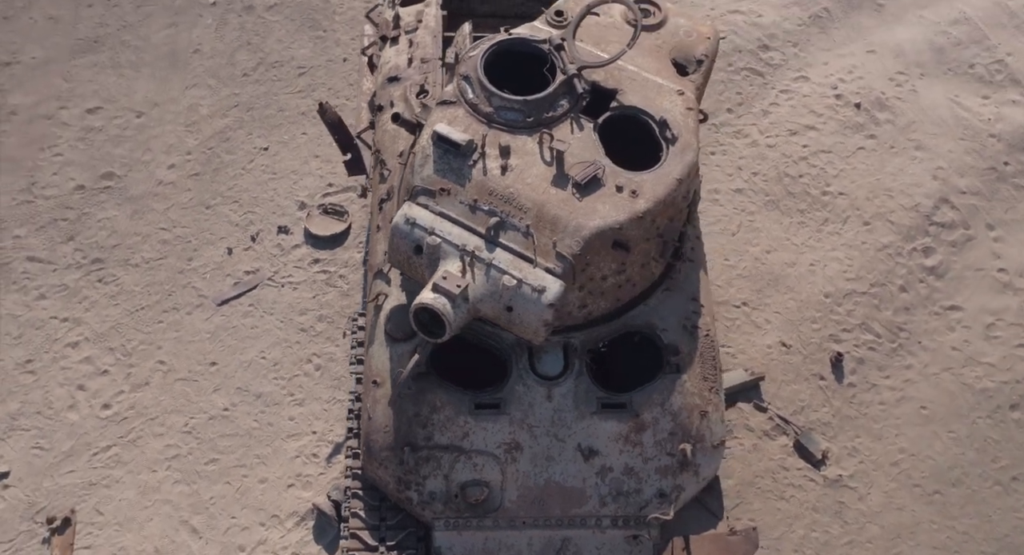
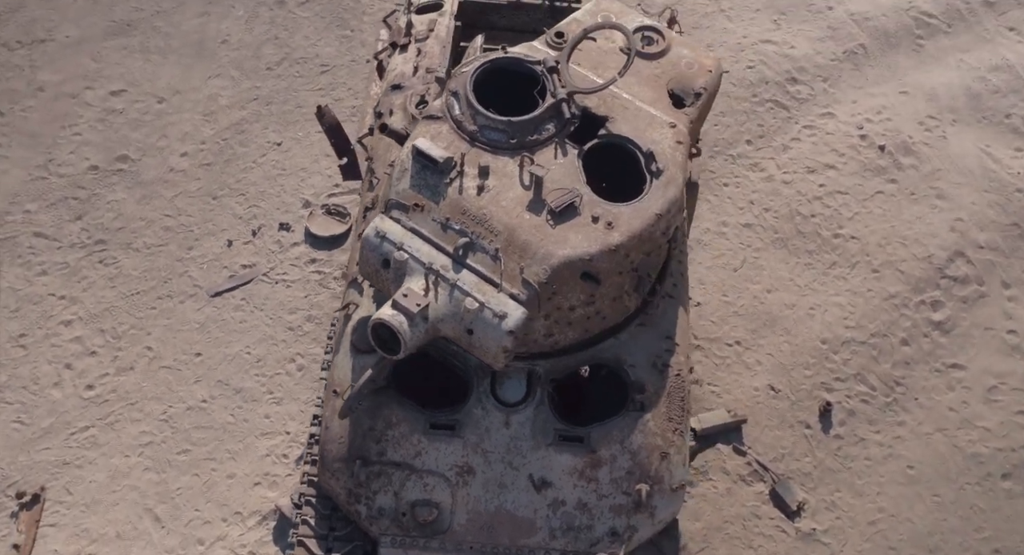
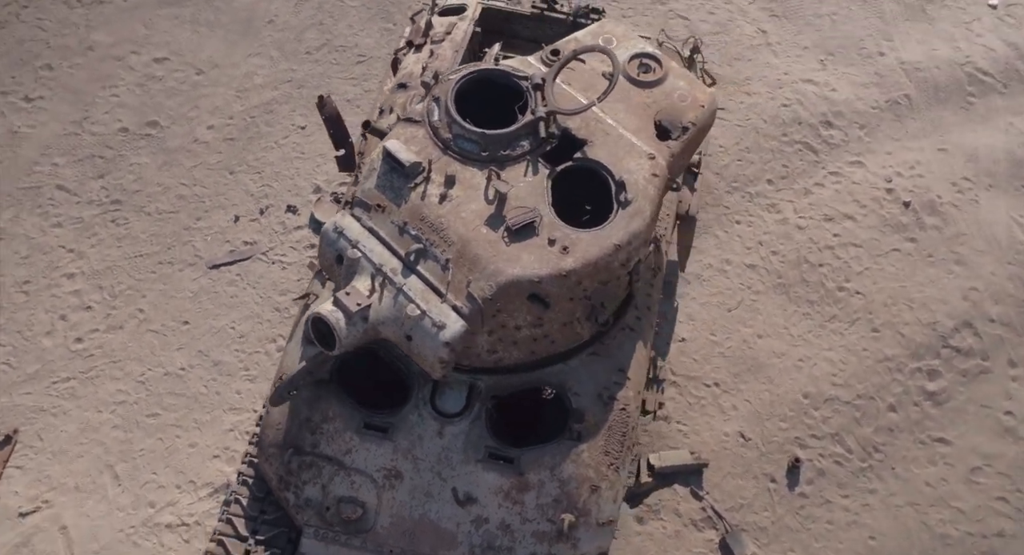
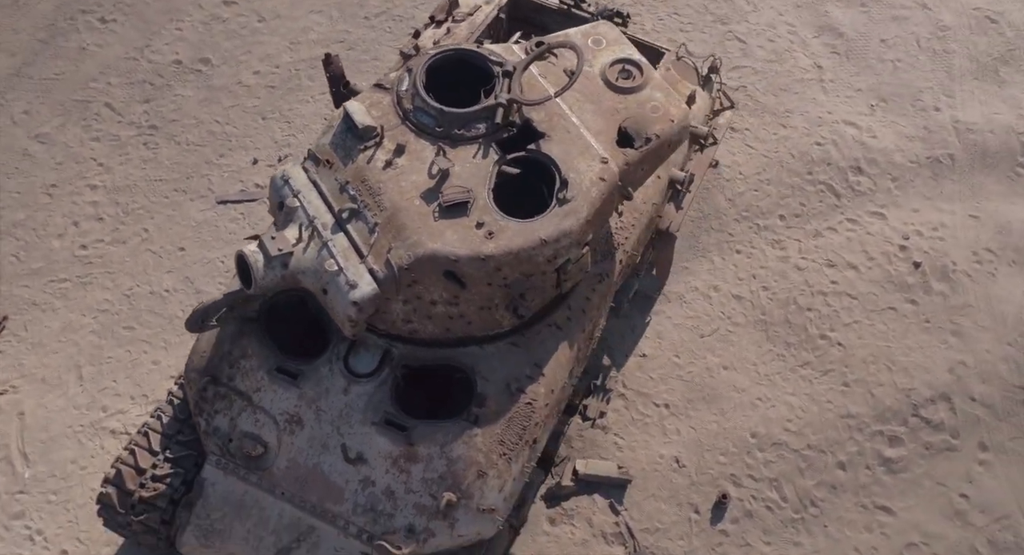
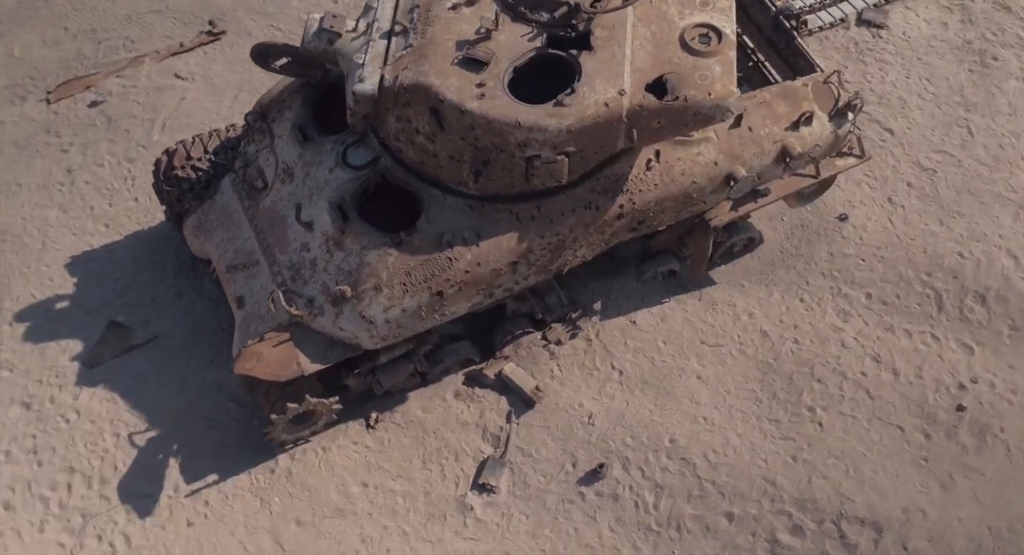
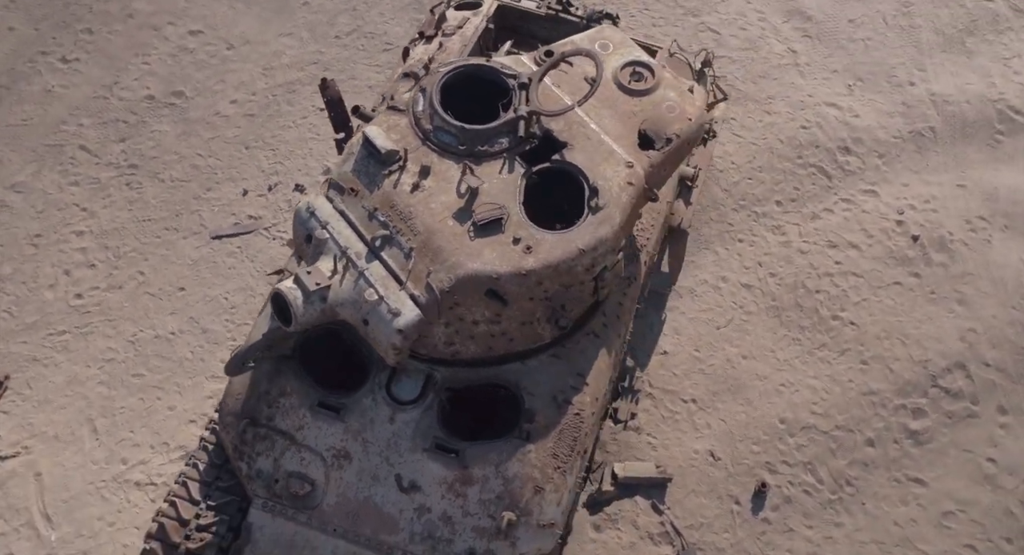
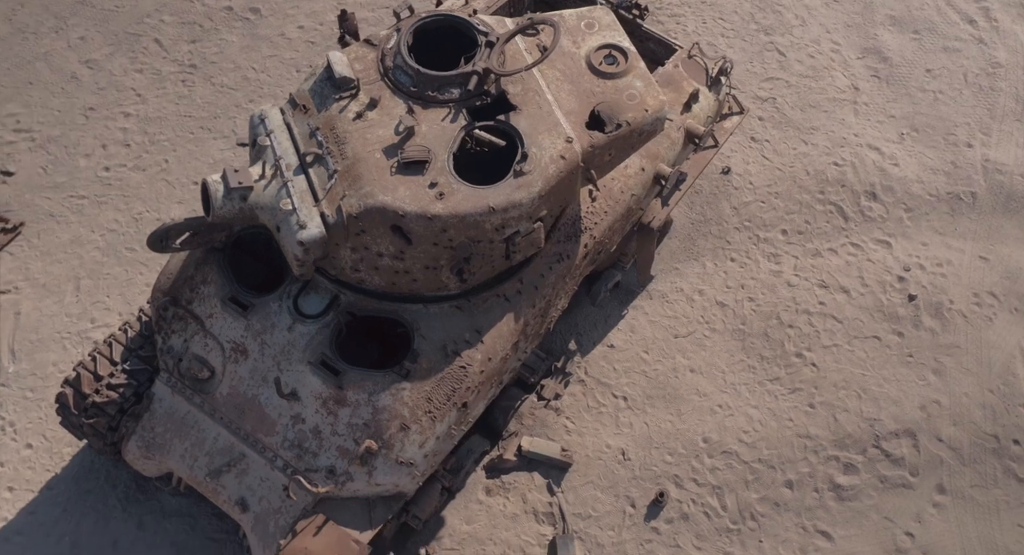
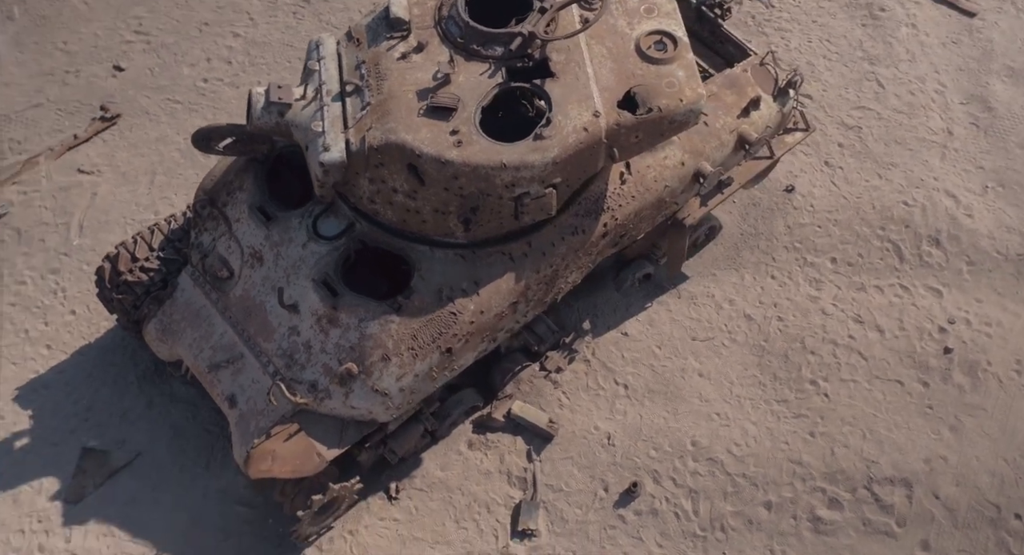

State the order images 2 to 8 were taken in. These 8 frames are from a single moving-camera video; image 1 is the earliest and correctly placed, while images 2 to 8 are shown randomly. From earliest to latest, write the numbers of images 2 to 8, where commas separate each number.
2, 3, 6, 4, 7, 8, 5
